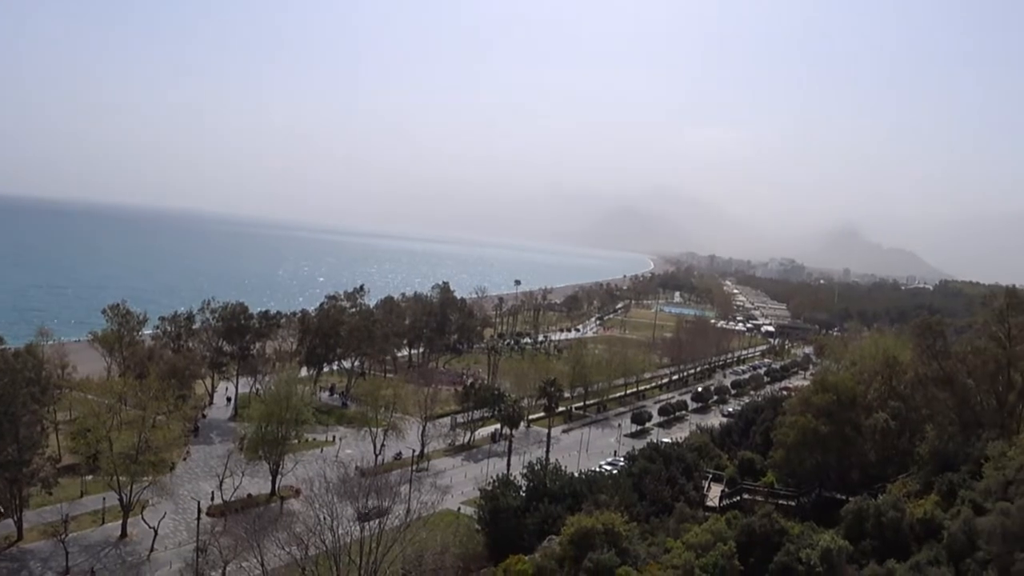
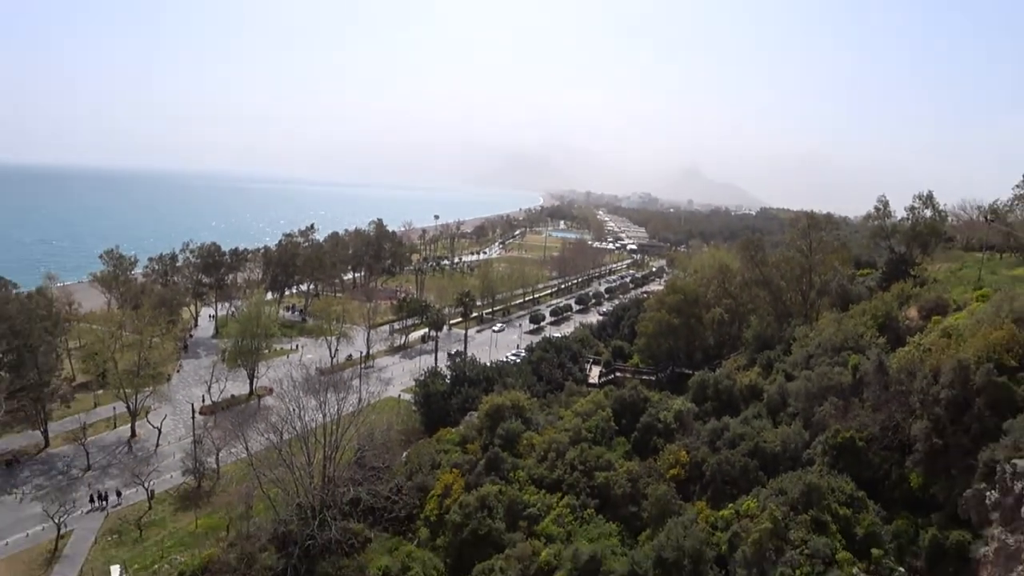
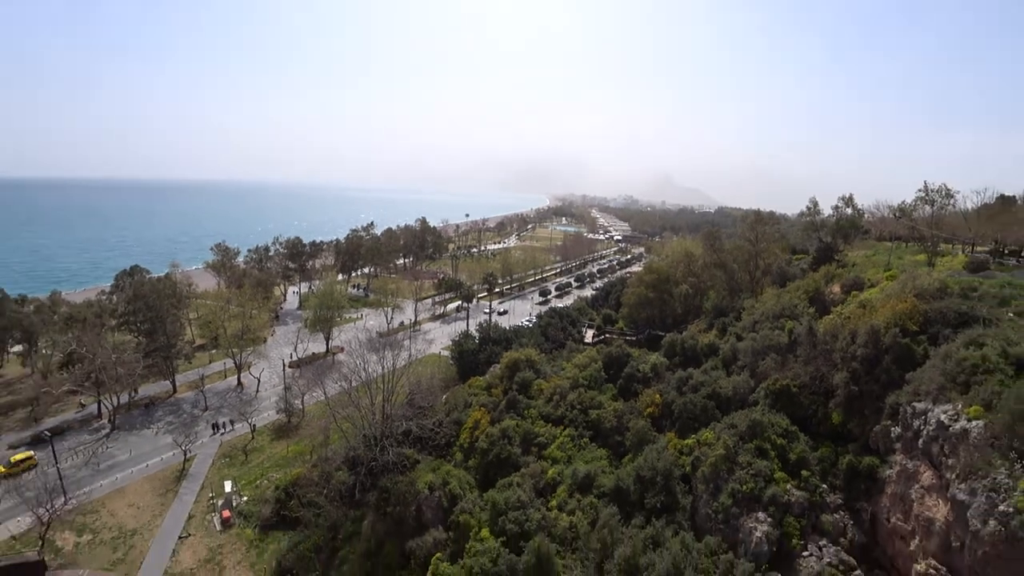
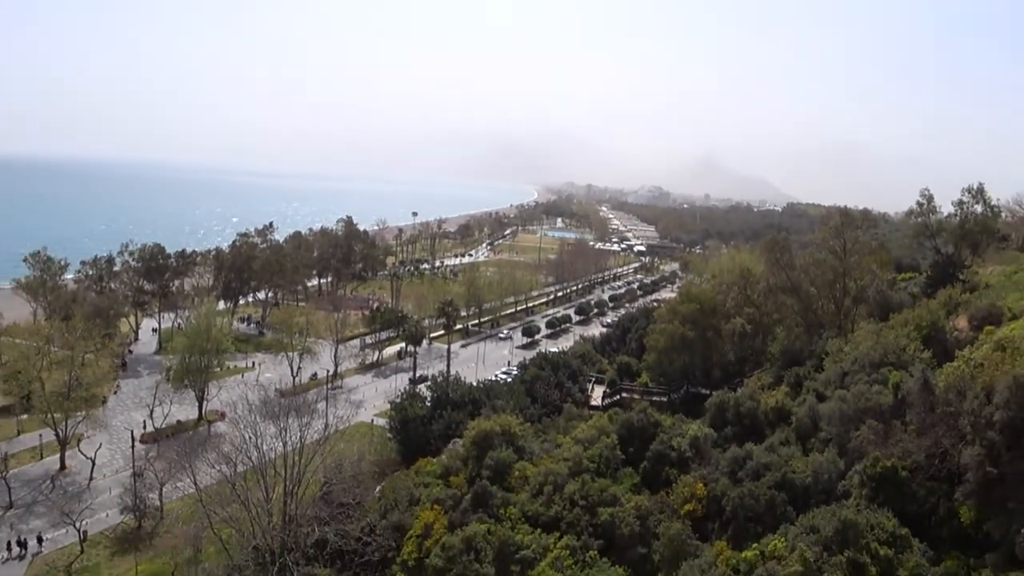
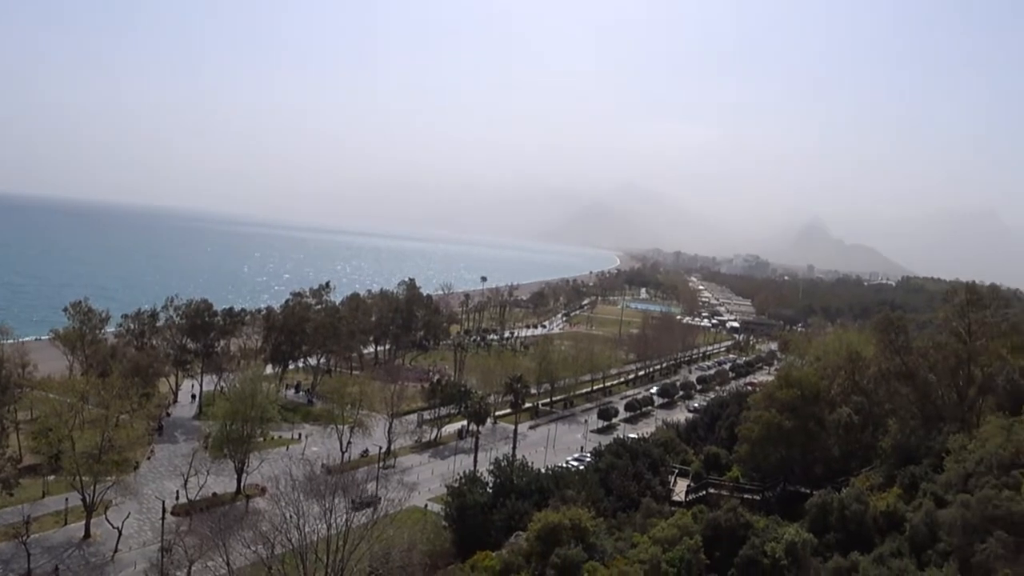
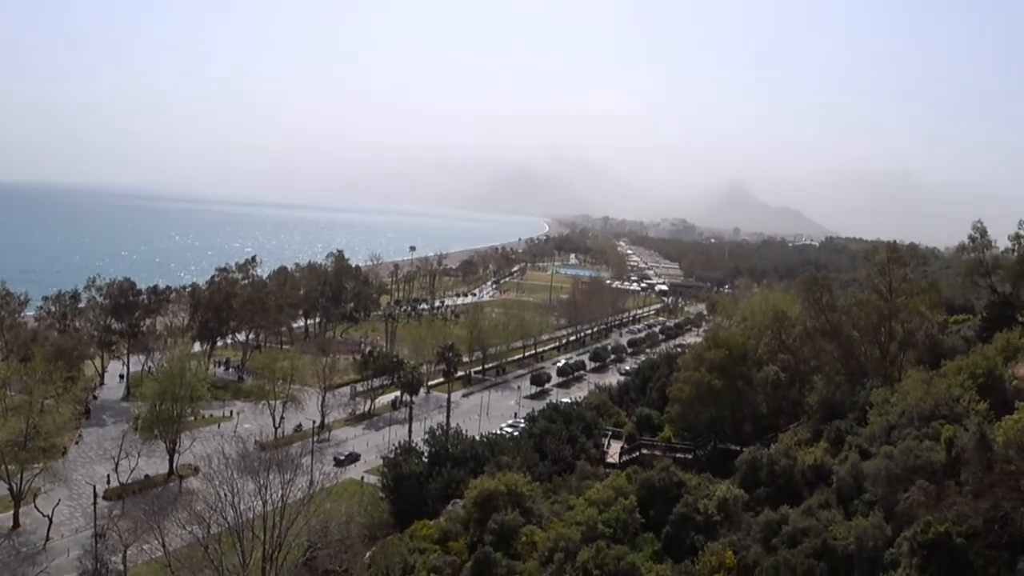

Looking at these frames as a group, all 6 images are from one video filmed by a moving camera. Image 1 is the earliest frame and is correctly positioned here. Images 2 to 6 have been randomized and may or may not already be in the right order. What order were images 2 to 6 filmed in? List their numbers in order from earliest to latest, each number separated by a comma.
5, 6, 4, 2, 3
